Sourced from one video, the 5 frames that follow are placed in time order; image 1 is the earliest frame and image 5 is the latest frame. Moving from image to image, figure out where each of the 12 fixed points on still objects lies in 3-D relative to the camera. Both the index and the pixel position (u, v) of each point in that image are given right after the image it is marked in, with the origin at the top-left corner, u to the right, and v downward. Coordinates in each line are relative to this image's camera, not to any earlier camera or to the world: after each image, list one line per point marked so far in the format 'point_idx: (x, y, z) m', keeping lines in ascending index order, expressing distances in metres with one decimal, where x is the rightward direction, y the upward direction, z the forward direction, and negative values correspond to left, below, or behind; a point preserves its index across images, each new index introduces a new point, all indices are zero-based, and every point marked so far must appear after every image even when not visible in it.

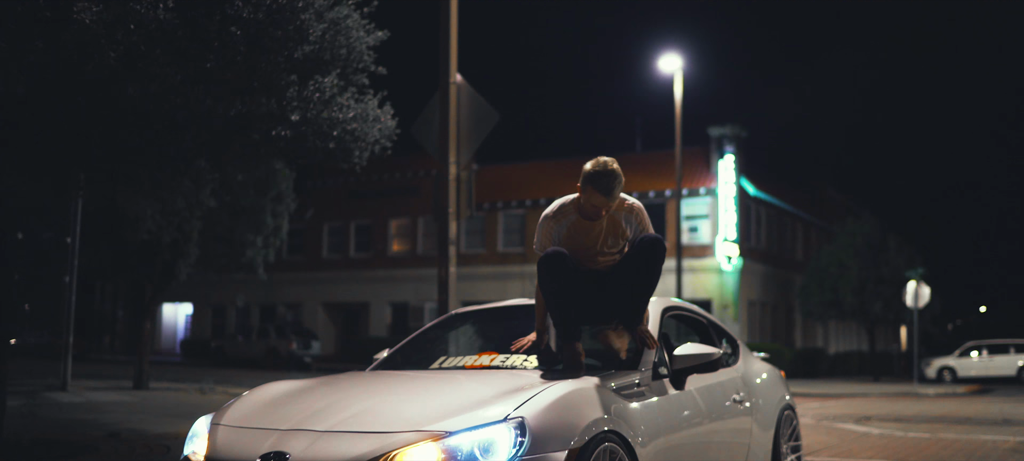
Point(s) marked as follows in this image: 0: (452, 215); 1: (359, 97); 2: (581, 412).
0: (-0.5, +0.2, +9.0) m
1: (-1.2, +1.1, +7.7) m
2: (+0.3, -0.7, +3.6) m
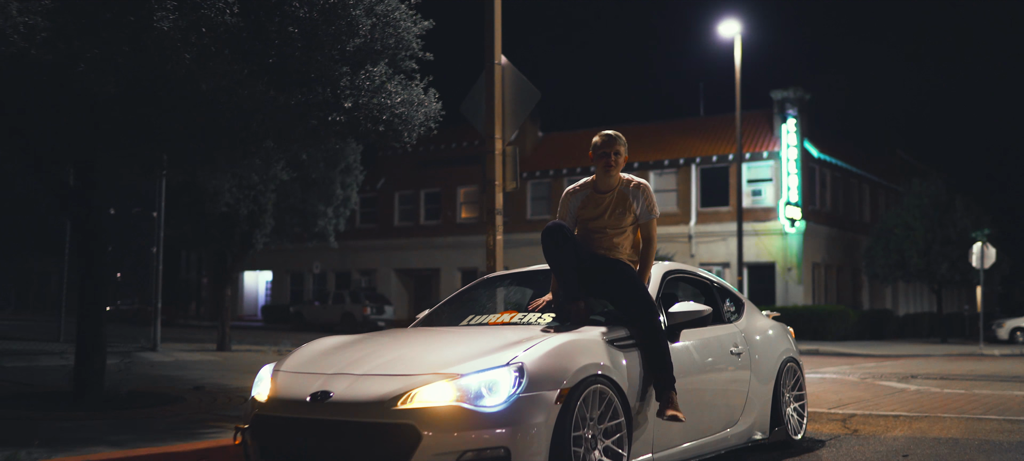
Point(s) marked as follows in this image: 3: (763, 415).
0: (-0.1, +0.4, +9.7) m
1: (-0.9, +1.3, +8.5) m
2: (+0.3, -0.6, +4.3) m
3: (+1.6, -1.1, +6.0) m
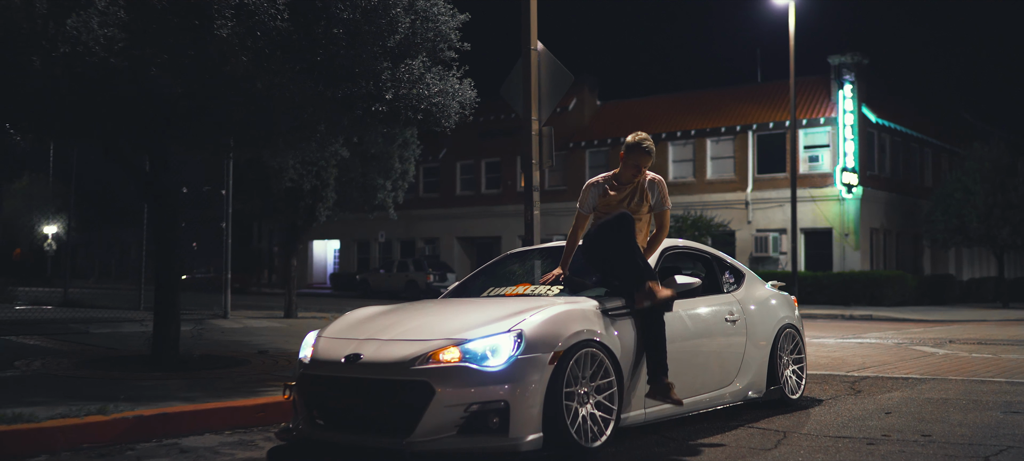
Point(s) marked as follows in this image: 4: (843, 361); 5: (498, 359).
0: (+0.3, +0.7, +10.4) m
1: (-0.6, +1.5, +9.2) m
2: (+0.3, -0.5, +5.1) m
3: (+1.7, -1.0, +6.7) m
4: (+3.8, -1.5, +11.2) m
5: (-0.1, -0.6, +4.8) m
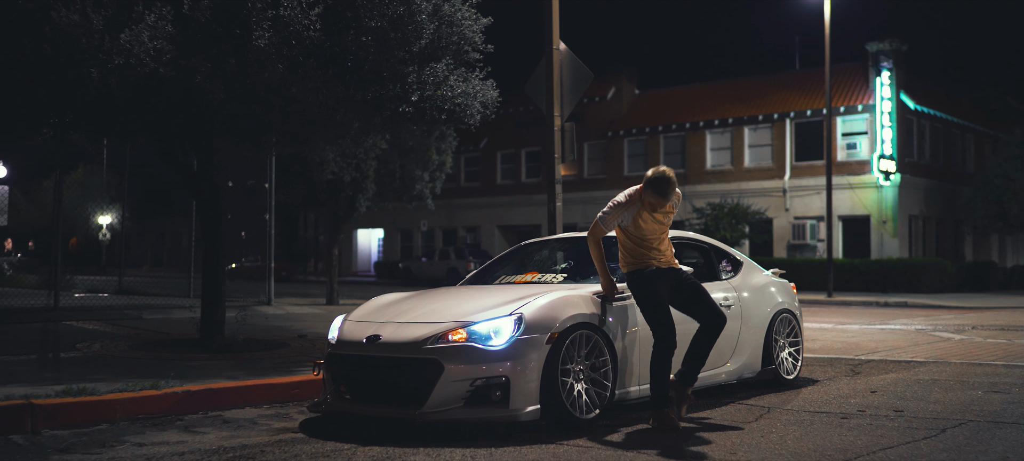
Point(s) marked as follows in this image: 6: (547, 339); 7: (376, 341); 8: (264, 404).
0: (+0.5, +0.8, +11.0) m
1: (-0.4, +1.6, +9.8) m
2: (+0.3, -0.5, +5.6) m
3: (+1.8, -0.9, +7.2) m
4: (+4.1, -1.4, +11.7) m
5: (-0.1, -0.6, +5.4) m
6: (+0.2, -0.6, +5.5) m
7: (-0.8, -0.6, +5.5) m
8: (-1.7, -1.2, +6.7) m
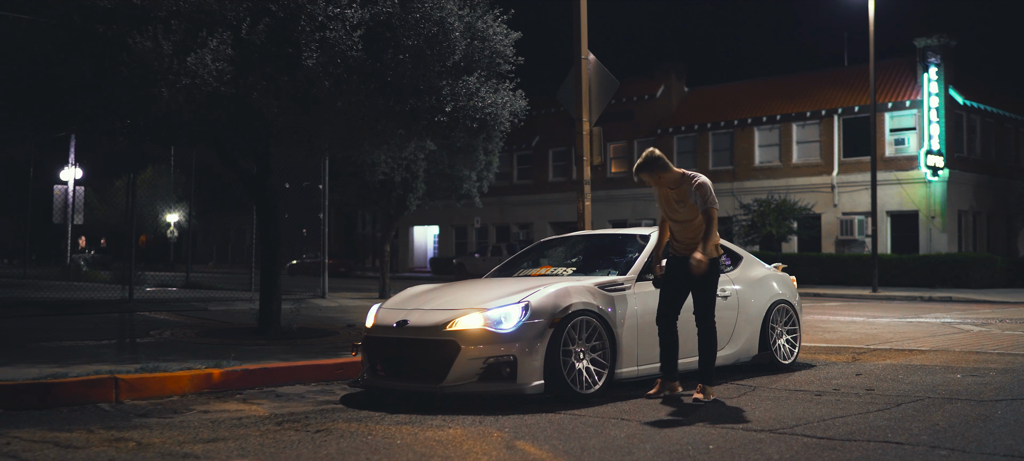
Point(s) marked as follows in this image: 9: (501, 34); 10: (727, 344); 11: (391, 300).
0: (+0.9, +0.8, +11.8) m
1: (-0.1, +1.6, +10.6) m
2: (+0.4, -0.5, +6.5) m
3: (+1.9, -0.9, +7.9) m
4: (+4.6, -1.3, +12.3) m
5: (0.0, -0.6, +6.2) m
6: (+0.2, -0.6, +6.3) m
7: (-0.7, -0.6, +6.4) m
8: (-1.6, -1.2, +7.6) m
9: (-0.1, +2.1, +10.5) m
10: (+1.7, -0.9, +7.7) m
11: (-0.9, -0.5, +7.1) m
